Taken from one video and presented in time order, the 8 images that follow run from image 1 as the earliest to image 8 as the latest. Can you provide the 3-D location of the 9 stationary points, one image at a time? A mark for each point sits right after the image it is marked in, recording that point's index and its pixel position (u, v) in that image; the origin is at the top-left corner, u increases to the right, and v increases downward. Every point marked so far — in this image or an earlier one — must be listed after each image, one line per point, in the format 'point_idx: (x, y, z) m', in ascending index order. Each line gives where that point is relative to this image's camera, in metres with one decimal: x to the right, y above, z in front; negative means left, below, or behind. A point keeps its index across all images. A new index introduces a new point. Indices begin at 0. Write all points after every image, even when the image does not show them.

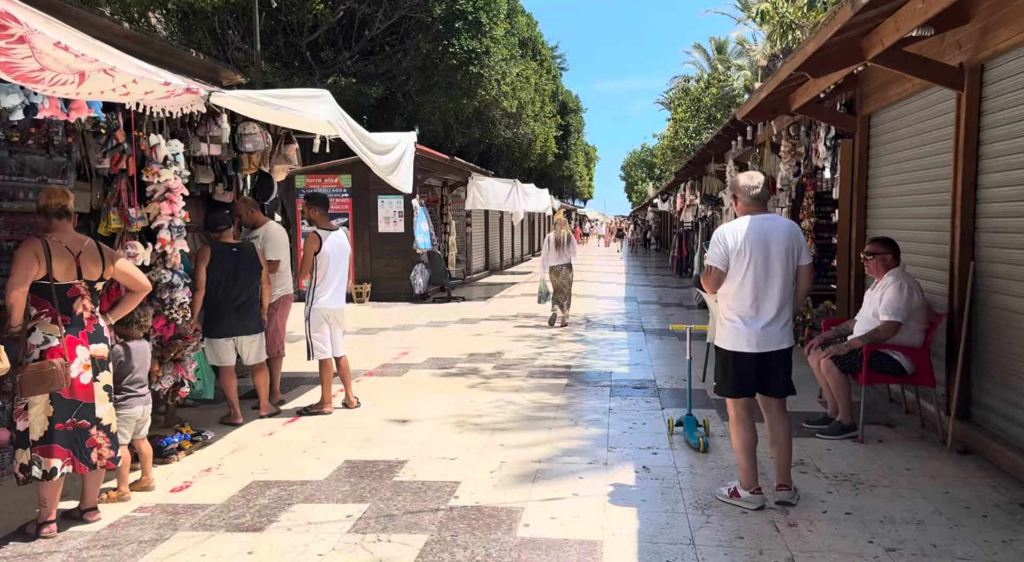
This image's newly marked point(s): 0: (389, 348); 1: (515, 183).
0: (-1.5, -0.8, +9.4) m
1: (+0.1, +2.0, +15.6) m
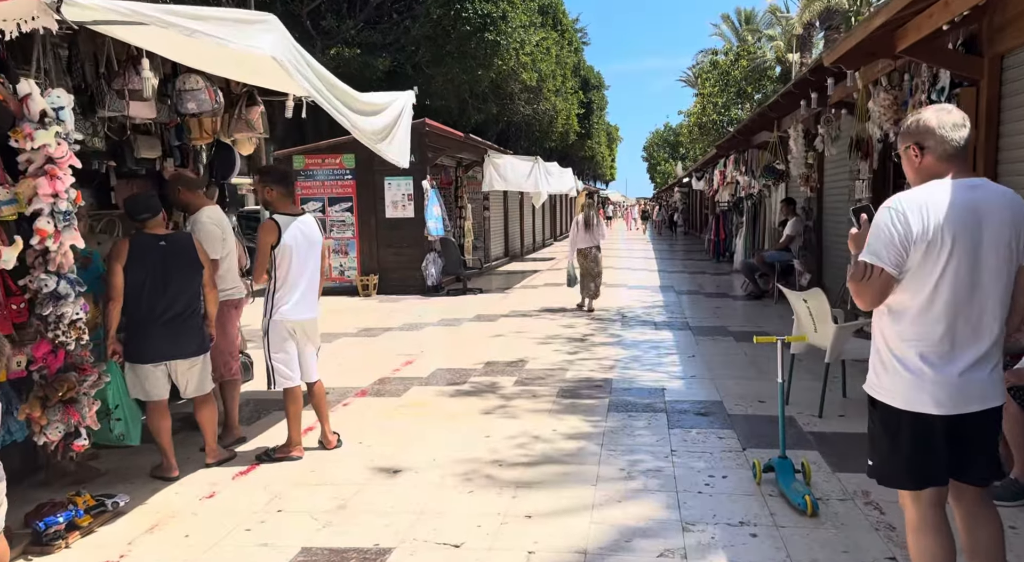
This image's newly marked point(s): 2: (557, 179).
0: (-1.2, -0.7, +8.0) m
1: (+0.5, +2.2, +14.0) m
2: (+0.9, +2.0, +15.8) m
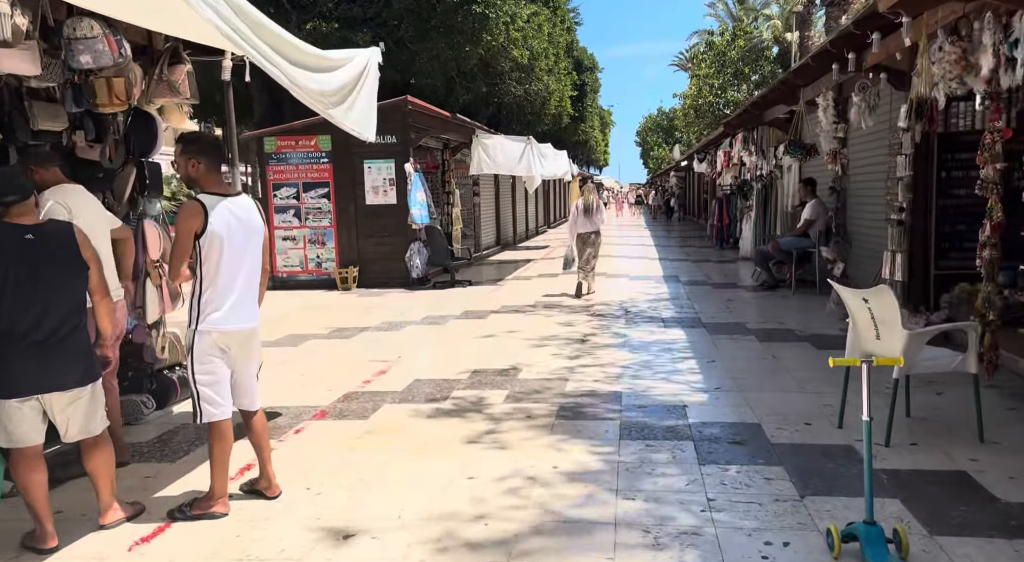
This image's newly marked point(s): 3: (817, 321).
0: (-1.3, -0.7, +6.9) m
1: (+0.3, +2.3, +12.9) m
2: (+0.7, +2.2, +14.7) m
3: (+3.2, -0.4, +8.2) m
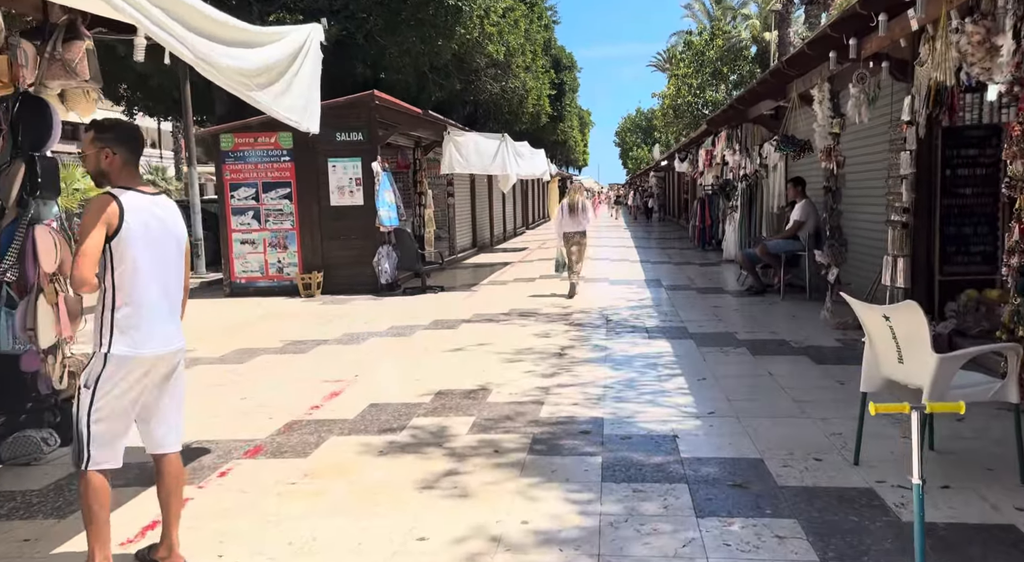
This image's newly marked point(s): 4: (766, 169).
0: (-1.5, -0.8, +6.2) m
1: (-0.1, +2.3, +12.3) m
2: (+0.3, +2.1, +14.1) m
3: (+2.9, -0.5, +7.6) m
4: (+4.0, +1.8, +12.5) m
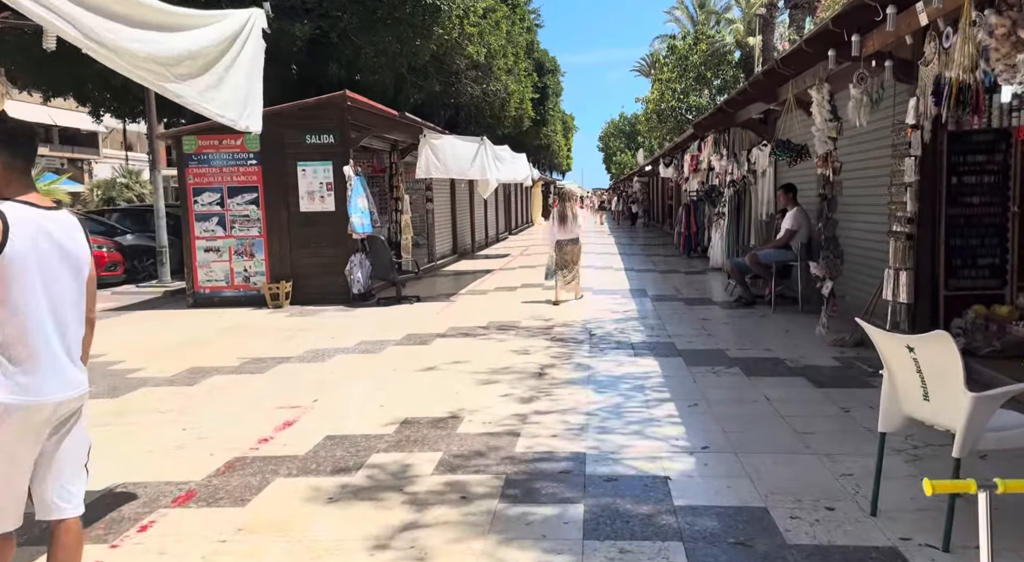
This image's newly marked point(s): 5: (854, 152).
0: (-1.7, -0.9, +5.7) m
1: (-0.4, +2.1, +11.8) m
2: (-0.1, +2.0, +13.6) m
3: (+2.7, -0.6, +7.2) m
4: (+3.7, +1.6, +12.1) m
5: (+3.1, +1.2, +7.2) m
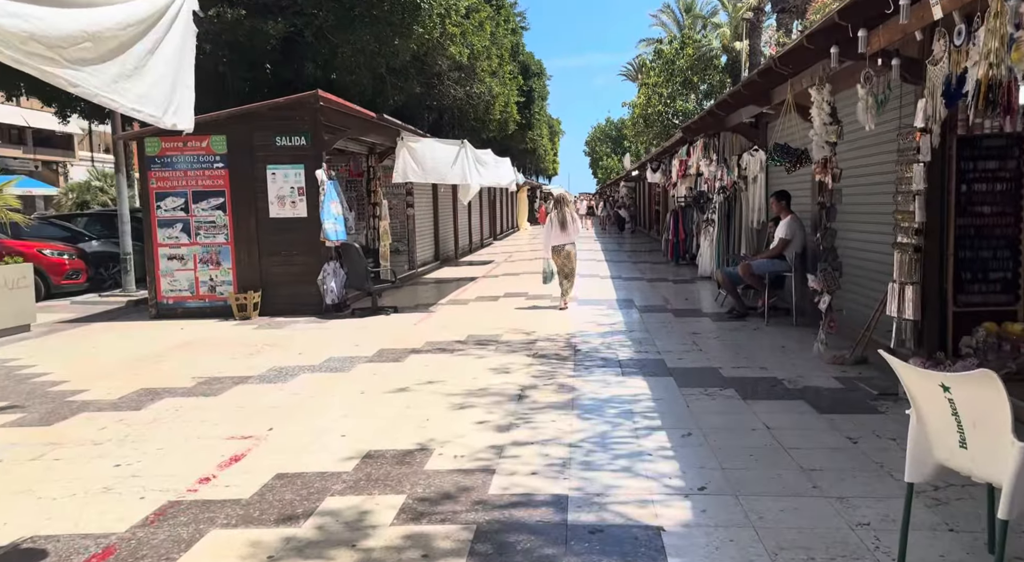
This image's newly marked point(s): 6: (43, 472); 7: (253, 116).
0: (-1.9, -1.0, +5.1) m
1: (-0.7, +2.0, +11.3) m
2: (-0.4, +1.8, +13.1) m
3: (+2.5, -0.7, +6.7) m
4: (+3.4, +1.5, +11.6) m
5: (+2.9, +1.1, +6.8) m
6: (-2.6, -1.1, +4.4) m
7: (-3.5, +2.2, +10.5) m
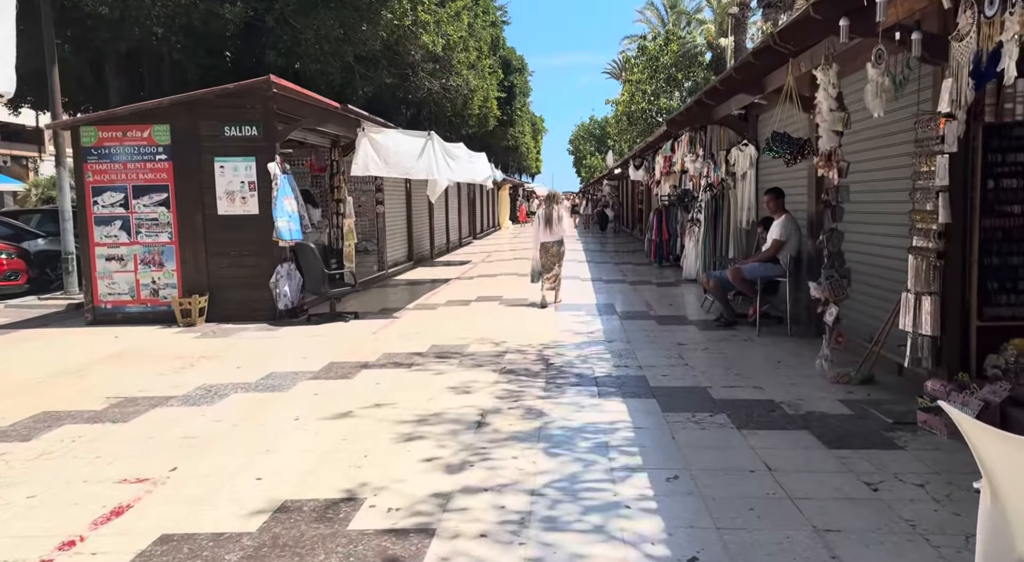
0: (-2.1, -1.0, +4.3) m
1: (-1.0, +1.9, +10.4) m
2: (-0.8, +1.8, +12.2) m
3: (+2.2, -0.8, +5.9) m
4: (+3.1, +1.4, +10.9) m
5: (+2.7, +1.0, +6.0) m
6: (-2.8, -1.1, +3.5) m
7: (-3.8, +2.2, +9.6) m
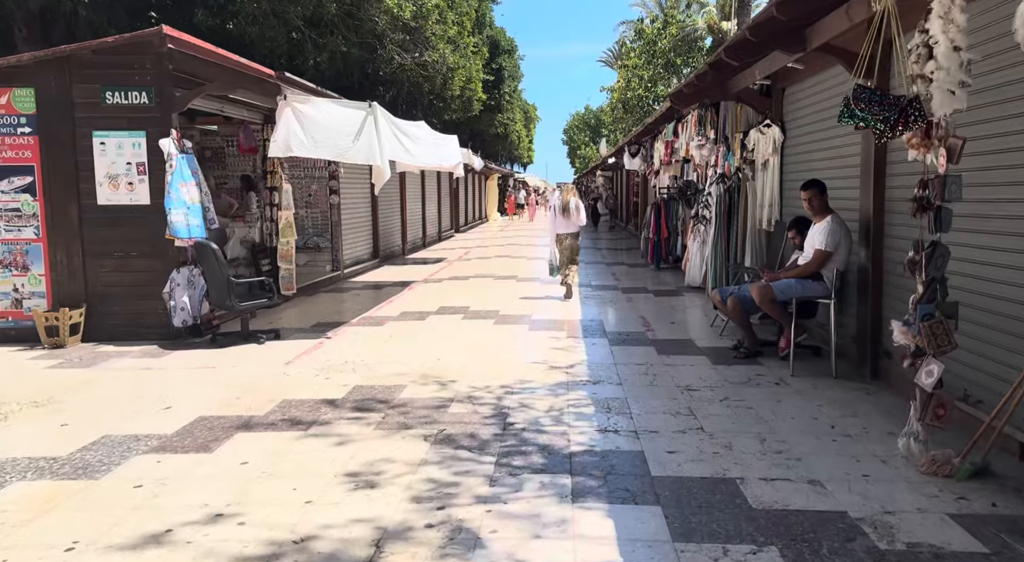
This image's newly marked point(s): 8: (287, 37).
0: (-2.5, -1.2, +2.2) m
1: (-1.4, +1.8, +8.3) m
2: (-1.1, +1.7, +10.1) m
3: (+1.8, -1.0, +3.9) m
4: (+2.7, +1.3, +8.8) m
5: (+2.3, +0.8, +3.9) m
6: (-3.2, -1.3, +1.4) m
7: (-4.2, +2.1, +7.4) m
8: (-3.6, +3.8, +12.6) m
